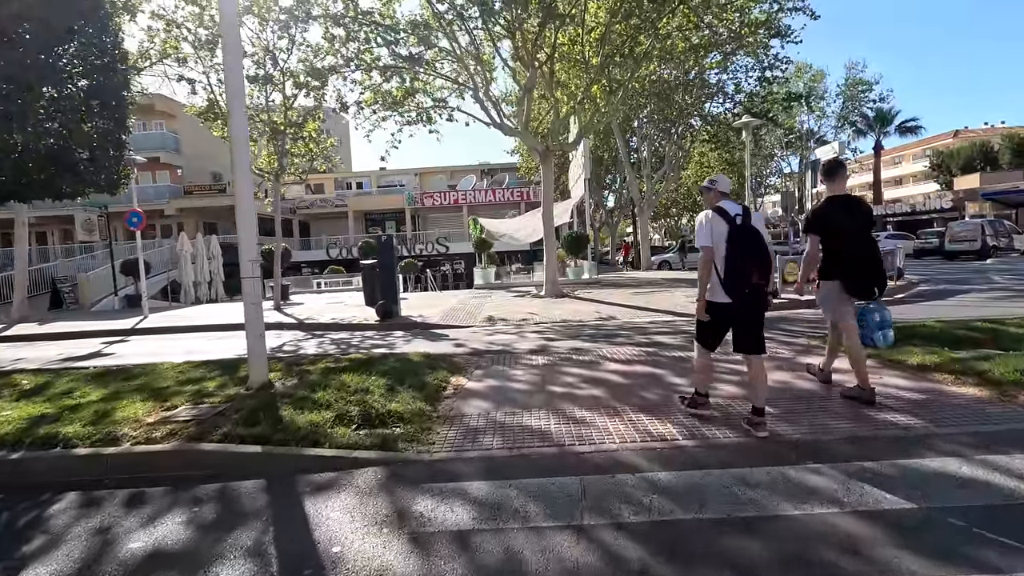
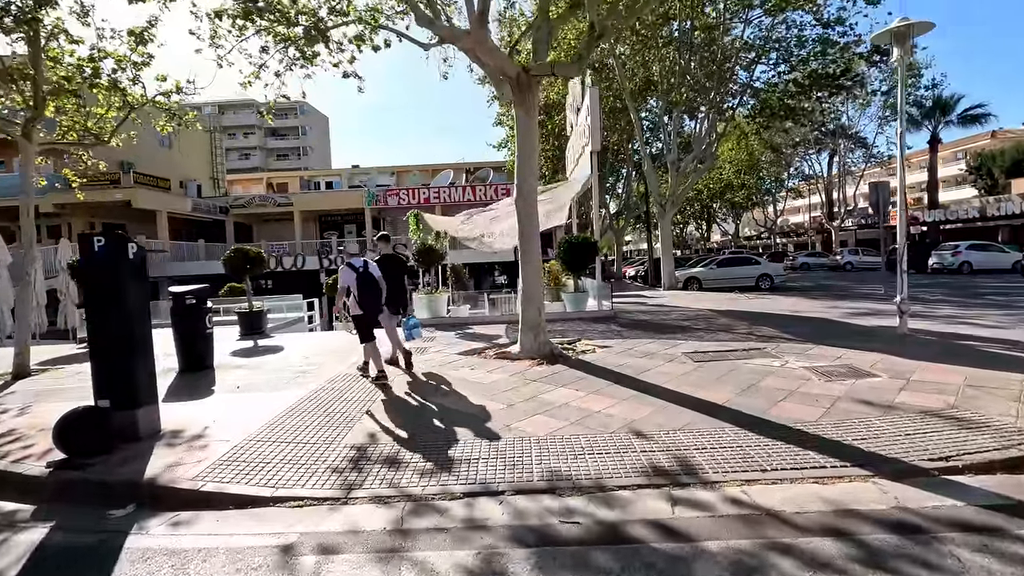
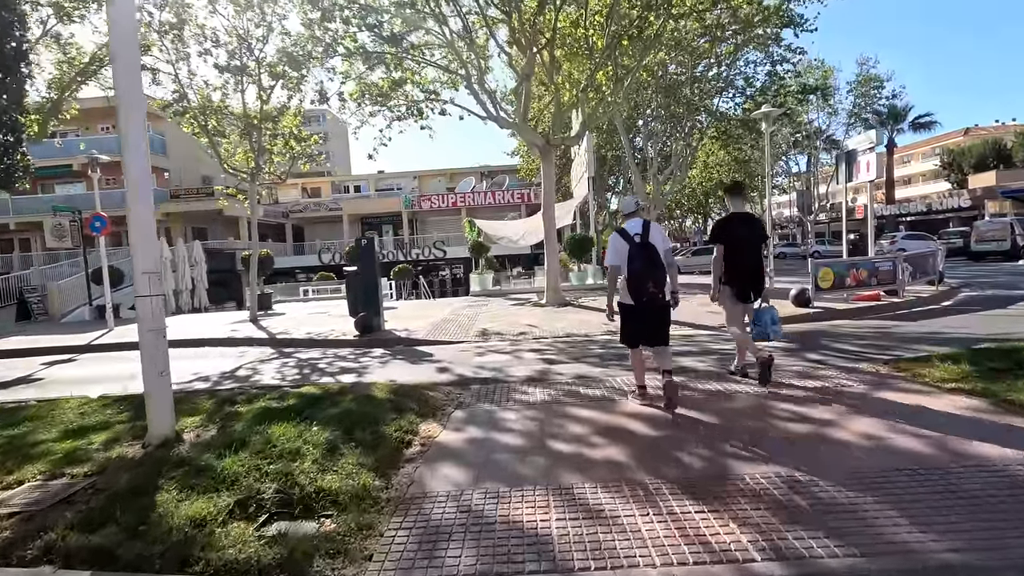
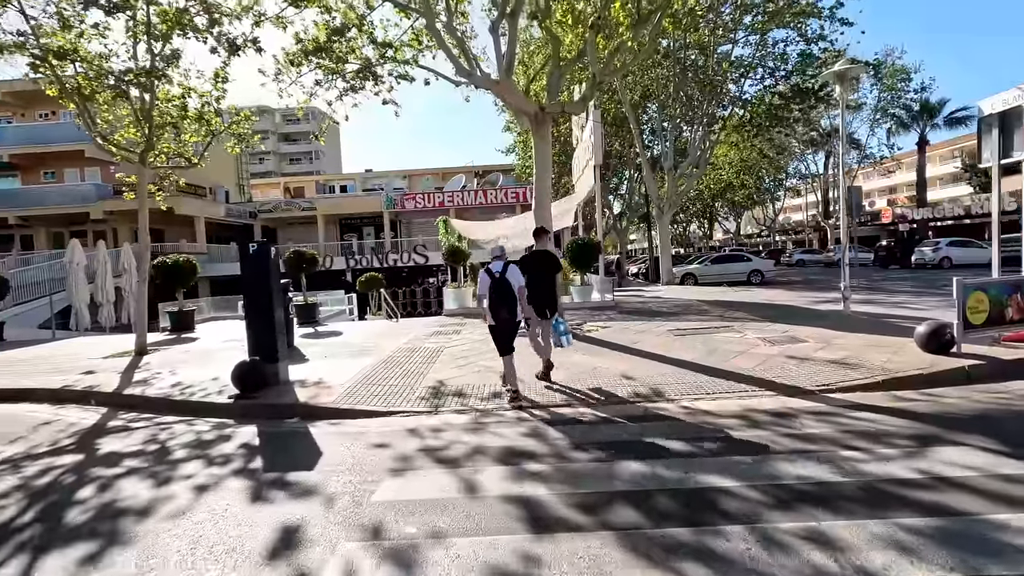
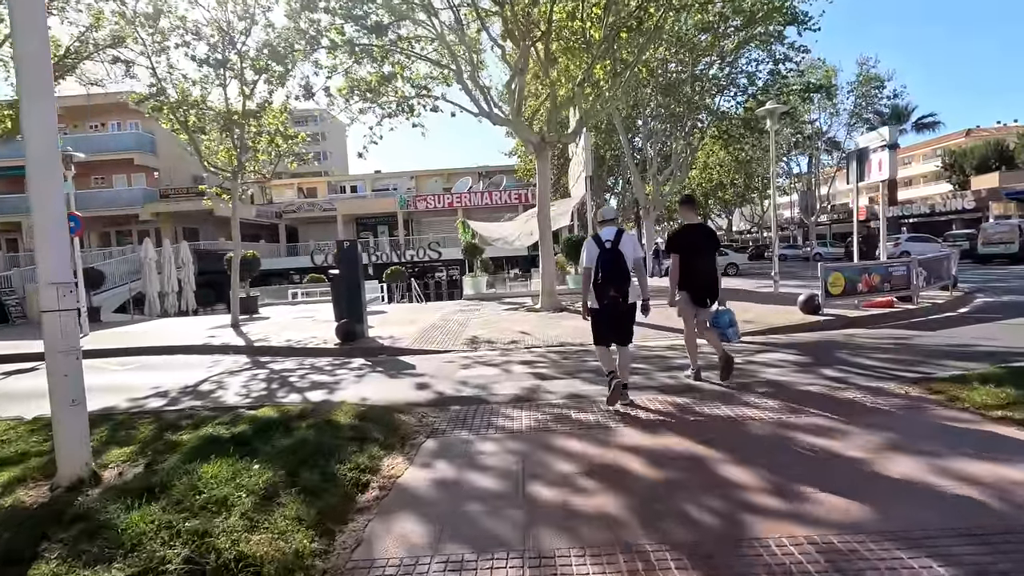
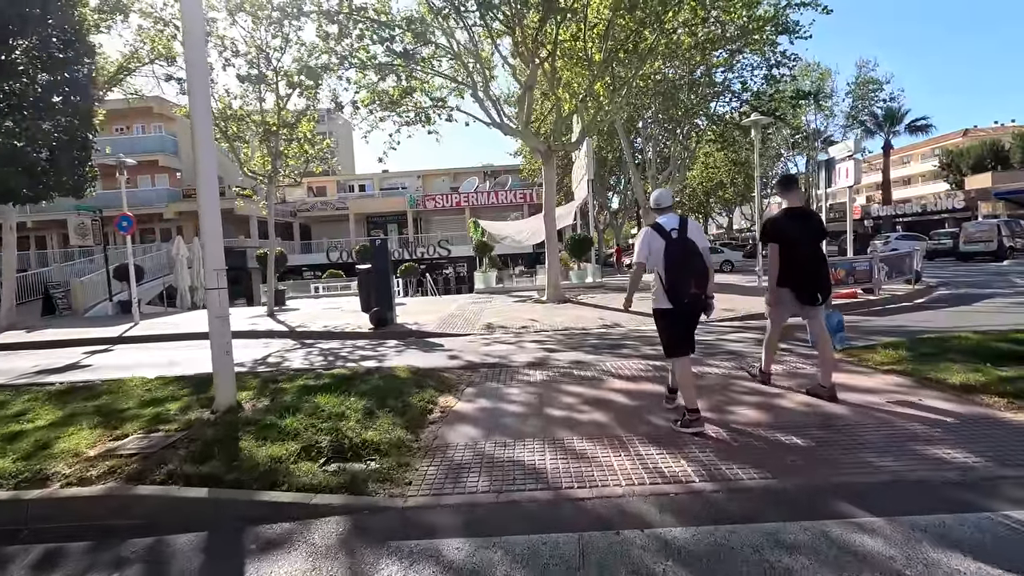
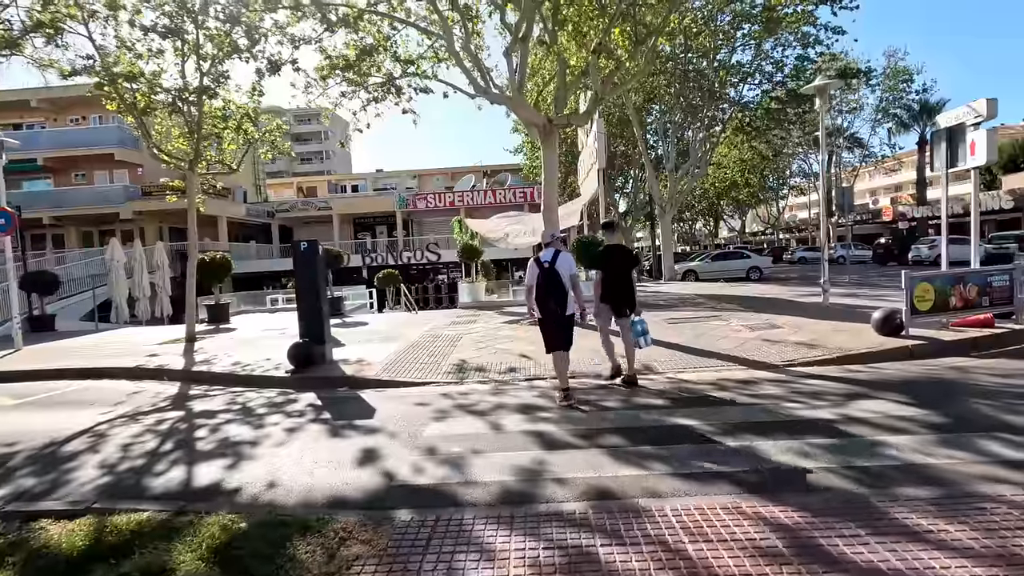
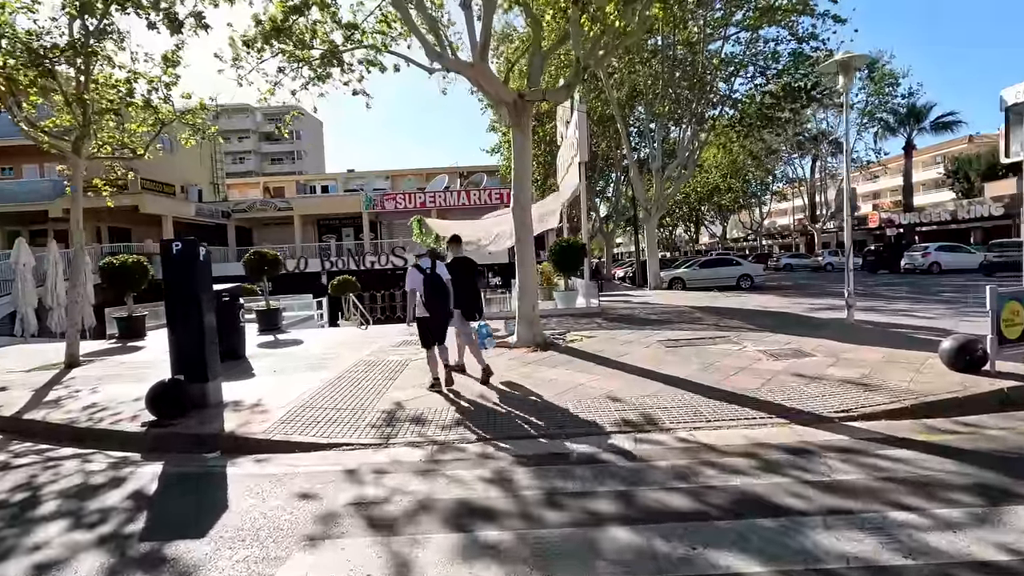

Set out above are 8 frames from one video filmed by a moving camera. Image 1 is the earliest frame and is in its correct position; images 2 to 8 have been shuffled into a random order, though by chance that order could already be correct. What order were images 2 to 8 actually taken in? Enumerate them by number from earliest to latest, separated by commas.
6, 3, 5, 7, 4, 8, 2
